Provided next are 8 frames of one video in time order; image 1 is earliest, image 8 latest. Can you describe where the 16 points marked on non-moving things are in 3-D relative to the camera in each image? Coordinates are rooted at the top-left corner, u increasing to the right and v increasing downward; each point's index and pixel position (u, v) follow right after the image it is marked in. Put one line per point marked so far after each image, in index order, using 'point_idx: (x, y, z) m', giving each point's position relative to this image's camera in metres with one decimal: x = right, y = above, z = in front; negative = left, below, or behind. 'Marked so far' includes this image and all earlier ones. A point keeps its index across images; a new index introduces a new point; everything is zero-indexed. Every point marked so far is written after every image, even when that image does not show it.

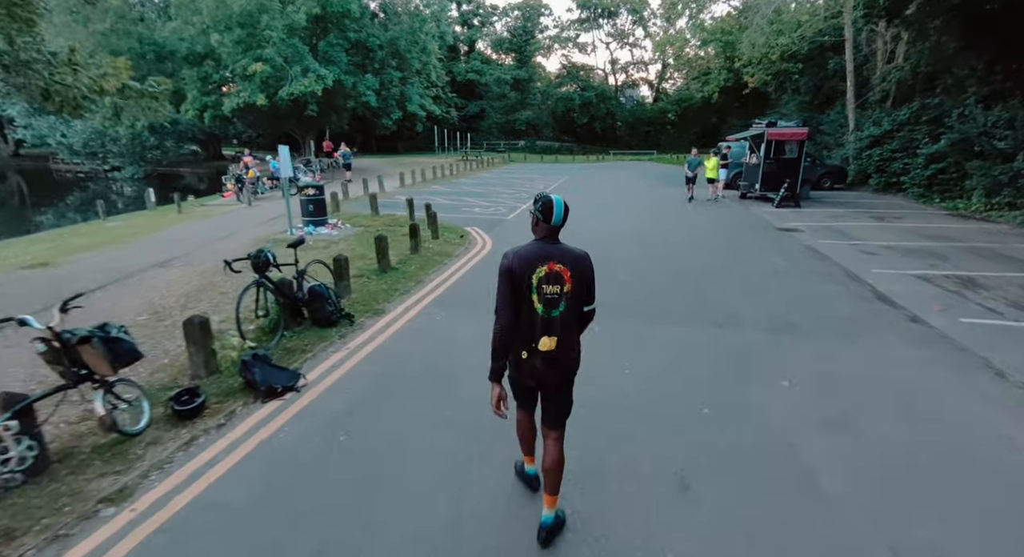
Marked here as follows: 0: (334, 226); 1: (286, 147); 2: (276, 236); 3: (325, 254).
0: (-4.5, +1.3, +12.5) m
1: (-5.2, +2.9, +11.3) m
2: (-5.2, +0.9, +11.1) m
3: (-3.8, +0.5, +10.1) m
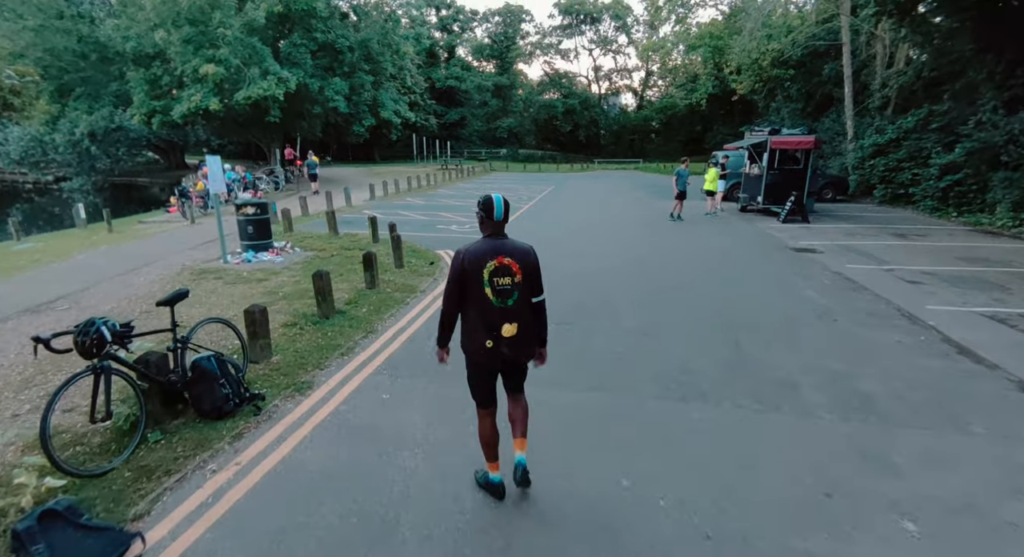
0: (-4.9, +0.6, +10.6) m
1: (-5.6, +2.2, +9.4) m
2: (-5.6, +0.2, +9.2) m
3: (-4.1, -0.2, +8.2) m
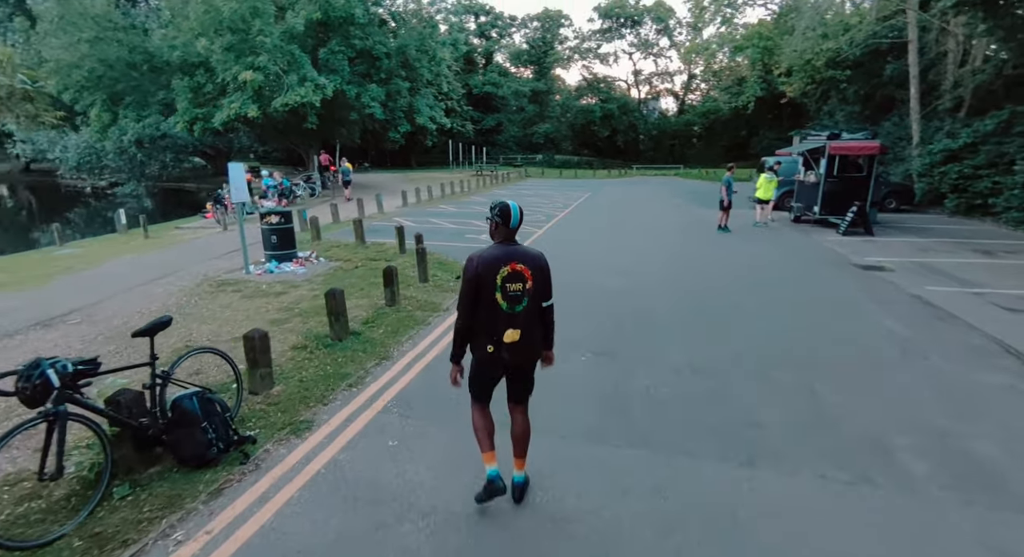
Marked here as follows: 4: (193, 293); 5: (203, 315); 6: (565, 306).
0: (-4.3, +0.4, +10.2) m
1: (-5.0, +2.0, +9.1) m
2: (-5.0, 0.0, +8.9) m
3: (-3.6, -0.4, +7.8) m
4: (-5.2, -0.3, +8.1) m
5: (-4.4, -0.5, +7.2) m
6: (+0.8, -0.5, +7.9) m
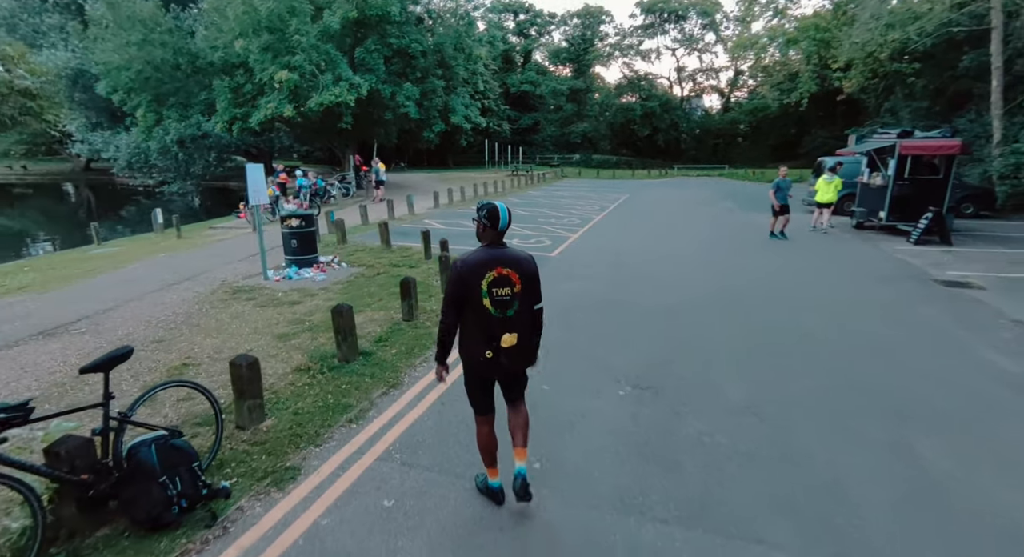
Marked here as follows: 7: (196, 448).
0: (-3.7, +0.2, +9.8) m
1: (-4.4, +1.9, +8.7) m
2: (-4.5, -0.1, +8.4) m
3: (-3.2, -0.5, +7.3) m
4: (-4.7, -0.4, +7.7) m
5: (-4.1, -0.6, +6.7) m
6: (+1.2, -0.7, +7.0) m
7: (-2.4, -1.3, +3.8) m
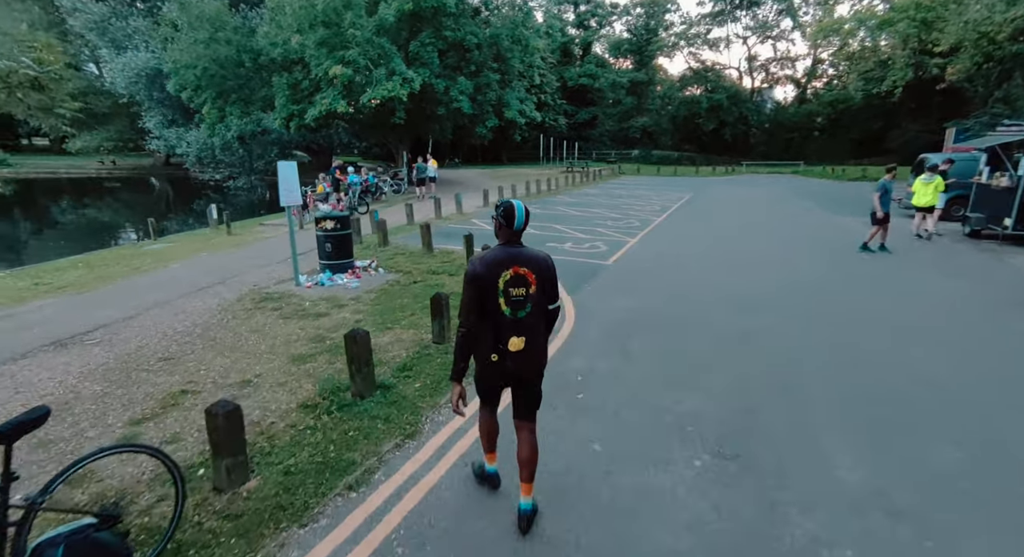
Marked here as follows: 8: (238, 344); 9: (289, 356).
0: (-2.8, +0.1, +9.1) m
1: (-3.6, +1.8, +8.1) m
2: (-3.8, -0.2, +7.9) m
3: (-2.6, -0.6, +6.6) m
4: (-4.0, -0.5, +7.2) m
5: (-3.5, -0.8, +6.1) m
6: (+1.8, -0.9, +5.9) m
7: (-2.2, -1.5, +3.1) m
8: (-3.3, -0.8, +6.0) m
9: (-2.5, -0.9, +5.7) m
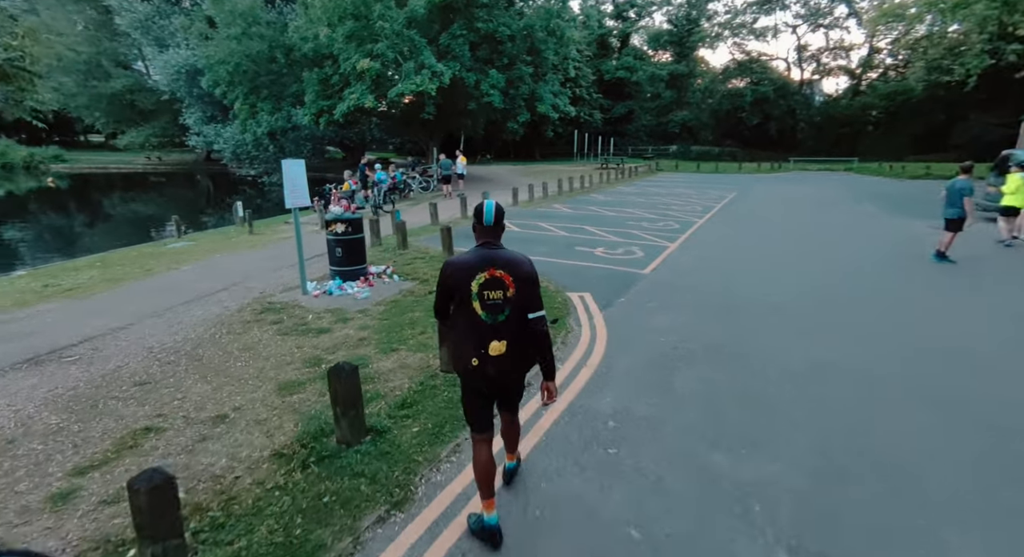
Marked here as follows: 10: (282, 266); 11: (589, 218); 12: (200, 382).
0: (-2.3, 0.0, +8.4) m
1: (-3.2, +1.7, +7.4) m
2: (-3.4, -0.3, +7.2) m
3: (-2.3, -0.8, +5.9) m
4: (-3.7, -0.6, +6.6) m
5: (-3.3, -0.9, +5.5) m
6: (+2.0, -1.2, +4.9) m
7: (-2.2, -1.7, +2.4) m
8: (-3.0, -0.9, +5.3) m
9: (-2.3, -1.0, +4.9) m
10: (-4.4, +0.3, +9.6) m
11: (+2.4, +1.9, +15.7) m
12: (-3.1, -1.0, +5.0) m
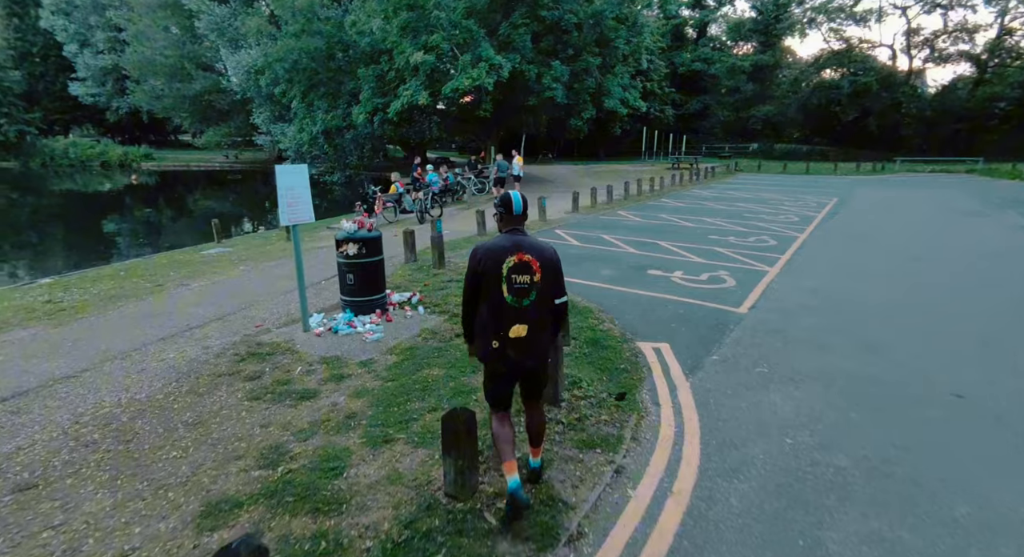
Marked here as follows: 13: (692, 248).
0: (-1.6, -0.4, +6.8) m
1: (-2.5, +1.3, +5.9) m
2: (-2.9, -0.8, +5.7) m
3: (-2.0, -1.2, +4.2) m
4: (-3.3, -1.0, +5.1) m
5: (-2.9, -1.3, +4.0) m
6: (+2.2, -1.7, +2.8) m
7: (-2.2, -2.1, +0.8) m
8: (-2.7, -1.4, +3.8) m
9: (-2.0, -1.5, +3.3) m
10: (-3.5, -0.1, +8.2) m
11: (+4.0, +1.3, +13.5) m
12: (-2.8, -1.5, +3.5) m
13: (+4.2, +0.7, +11.2) m
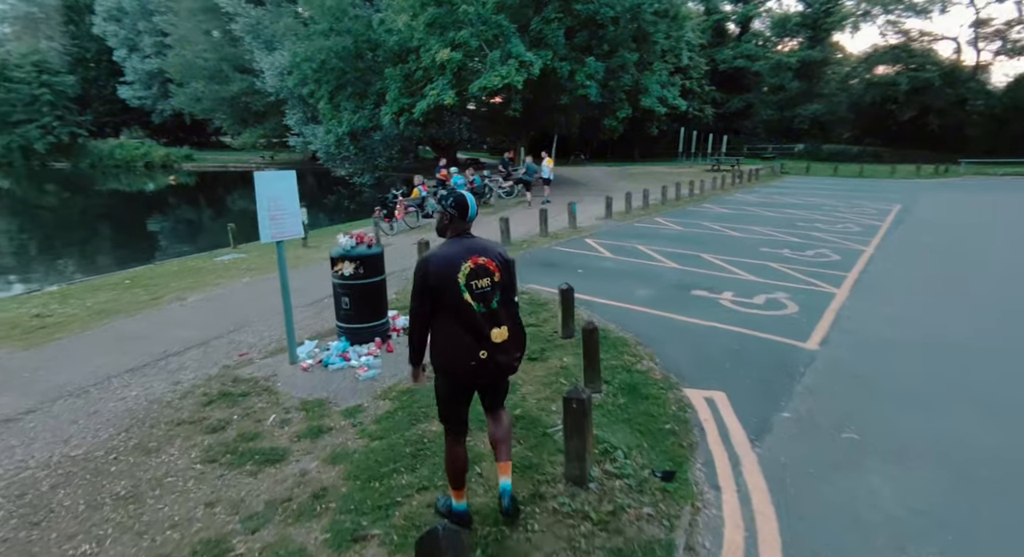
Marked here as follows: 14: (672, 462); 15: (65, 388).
0: (-1.4, -0.7, +5.8) m
1: (-2.3, +1.0, +5.0) m
2: (-2.7, -1.0, +4.9) m
3: (-1.9, -1.5, +3.3) m
4: (-3.1, -1.2, +4.3) m
5: (-2.9, -1.6, +3.1) m
6: (+2.2, -2.1, +1.6) m
7: (-2.4, -2.4, -0.1) m
8: (-2.7, -1.6, +2.9) m
9: (-2.0, -1.7, +2.4) m
10: (-3.2, -0.4, +7.4) m
11: (+4.7, +1.0, +12.2) m
12: (-2.8, -1.7, +2.6) m
13: (+4.7, +0.3, +9.9) m
14: (+1.2, -1.4, +3.6) m
15: (-4.4, -1.1, +5.0) m
